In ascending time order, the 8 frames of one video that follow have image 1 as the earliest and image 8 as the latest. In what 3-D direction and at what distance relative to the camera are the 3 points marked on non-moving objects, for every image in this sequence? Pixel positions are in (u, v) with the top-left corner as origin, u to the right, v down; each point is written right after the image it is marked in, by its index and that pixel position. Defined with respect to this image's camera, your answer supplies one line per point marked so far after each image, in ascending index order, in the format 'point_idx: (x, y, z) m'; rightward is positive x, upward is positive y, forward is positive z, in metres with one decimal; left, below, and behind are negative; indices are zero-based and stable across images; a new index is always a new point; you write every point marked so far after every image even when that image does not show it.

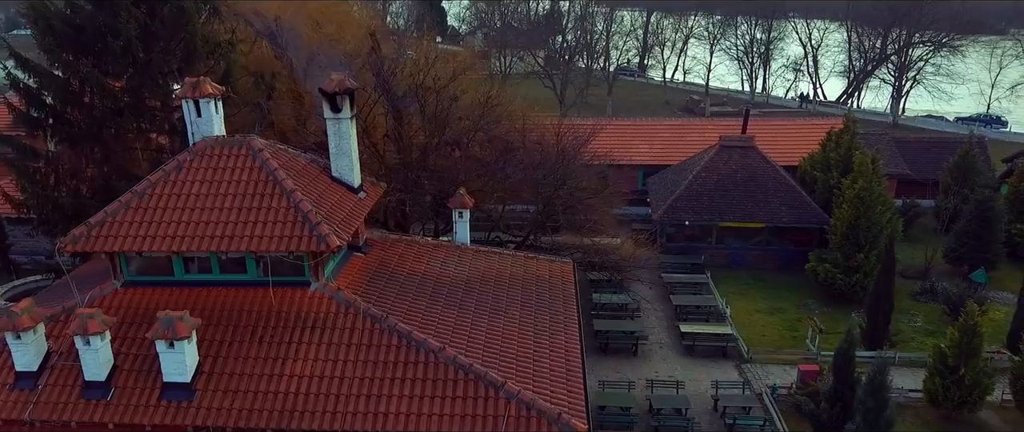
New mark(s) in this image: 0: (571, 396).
0: (+0.8, -2.6, +10.5) m
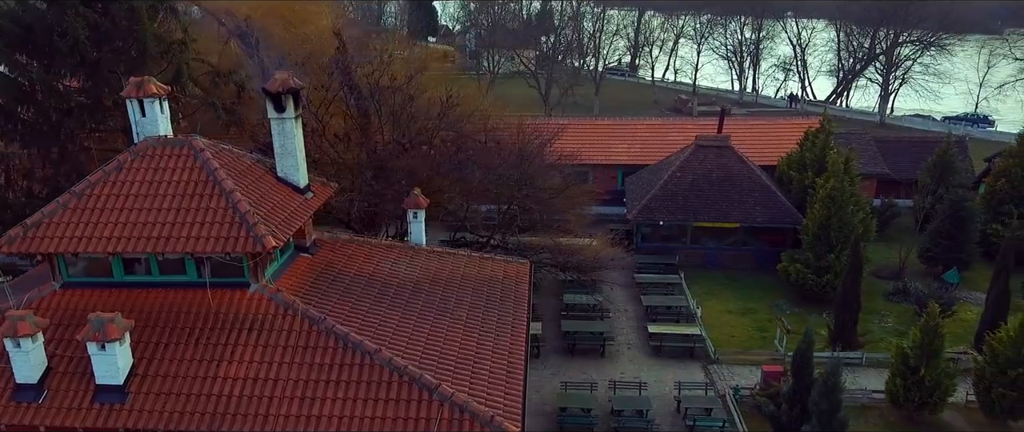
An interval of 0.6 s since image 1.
0: (-0.1, -2.6, +10.4) m
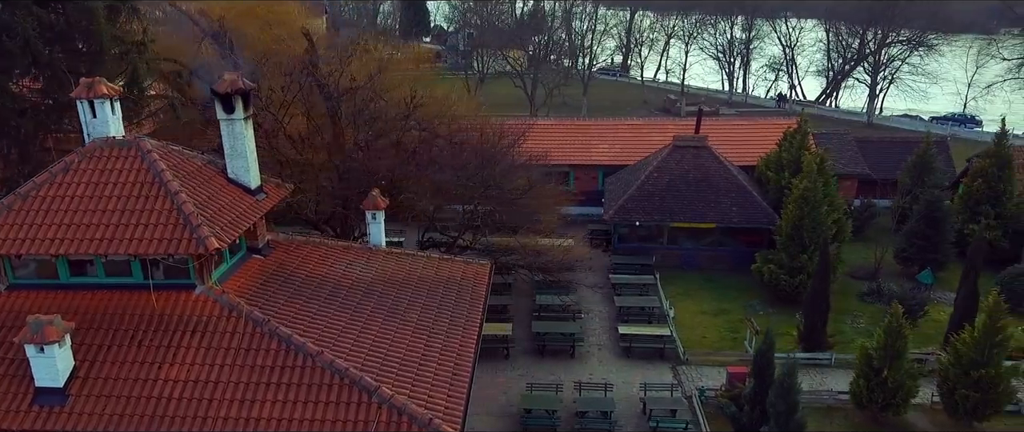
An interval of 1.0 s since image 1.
0: (-0.9, -2.6, +10.3) m
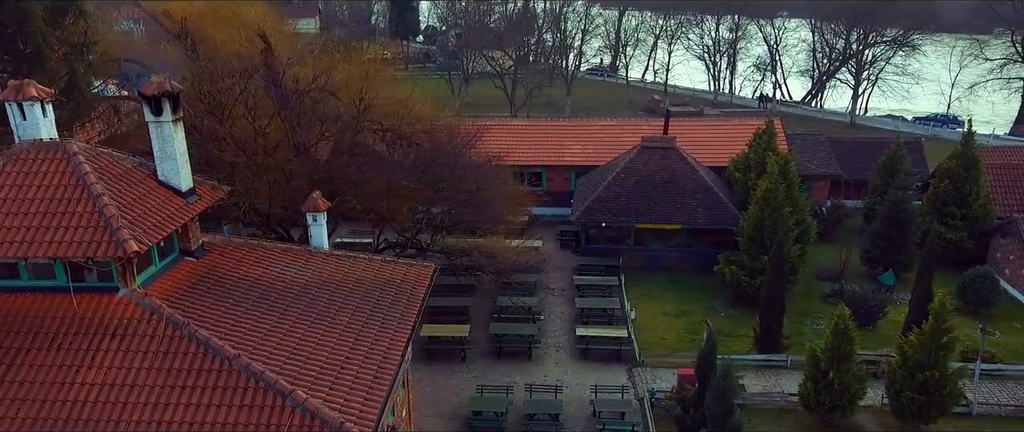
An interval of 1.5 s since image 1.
0: (-2.1, -2.7, +10.3) m
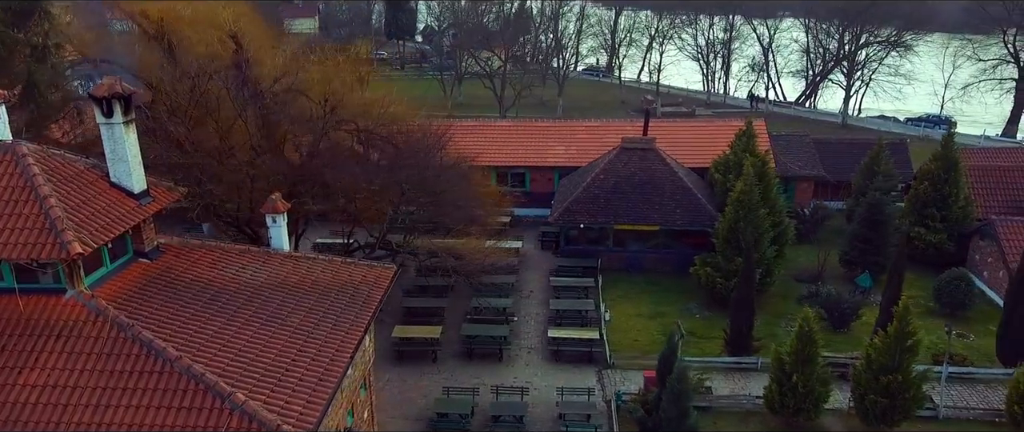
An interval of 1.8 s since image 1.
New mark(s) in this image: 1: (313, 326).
0: (-2.9, -2.7, +10.3) m
1: (-3.4, -1.9, +12.2) m
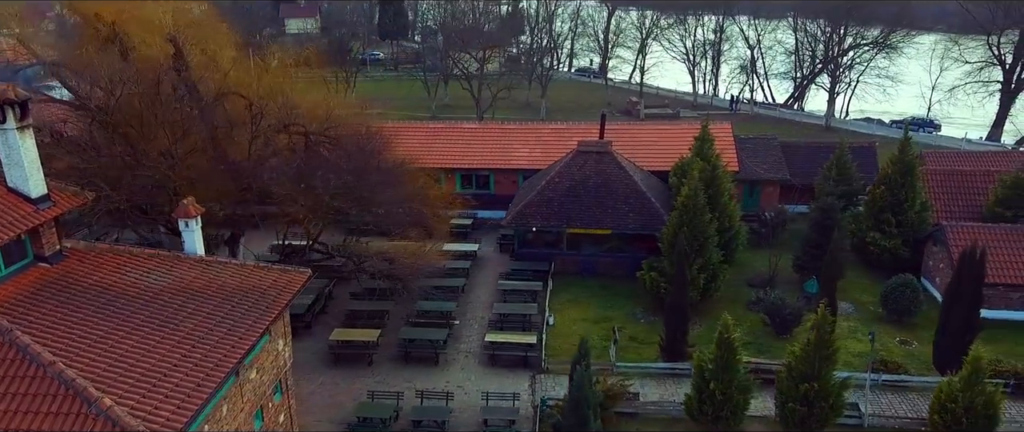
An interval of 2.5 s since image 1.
0: (-4.8, -2.8, +10.3) m
1: (-5.2, -2.0, +12.3) m
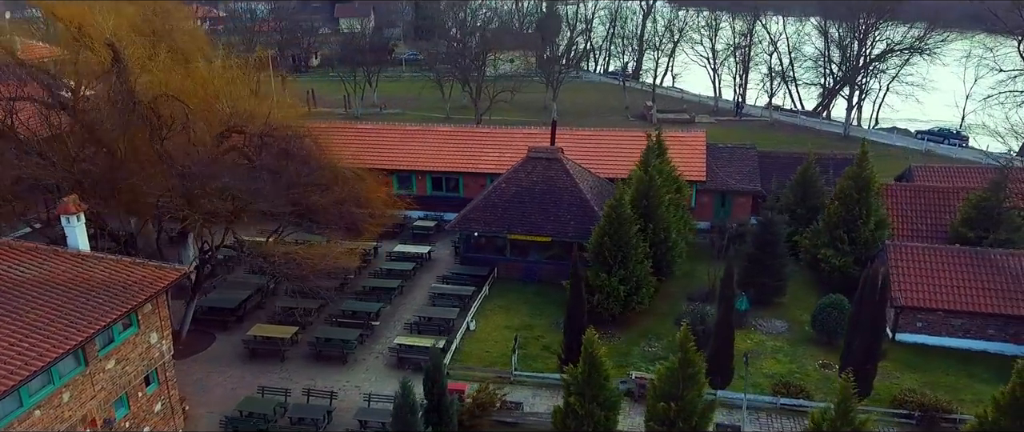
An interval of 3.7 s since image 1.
0: (-8.2, -2.8, +11.1) m
1: (-8.4, -1.9, +13.1) m
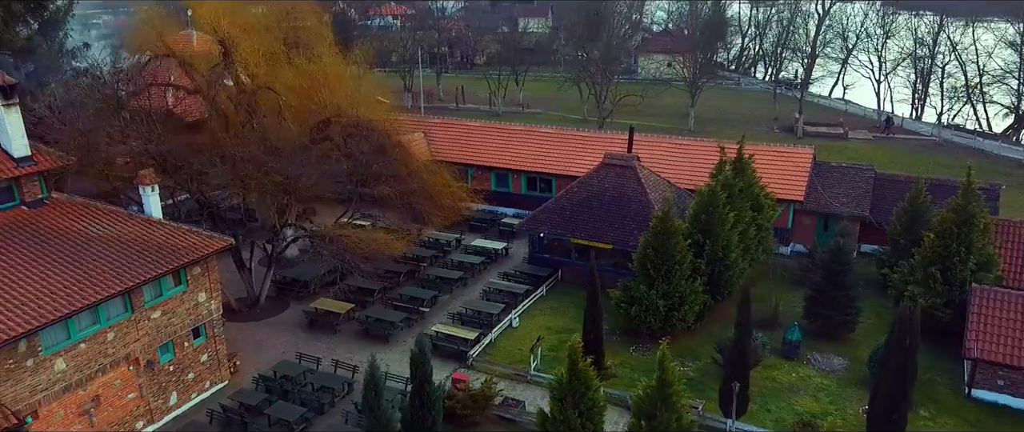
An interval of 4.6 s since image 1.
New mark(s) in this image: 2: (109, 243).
0: (-9.3, -2.1, +13.7) m
1: (-8.9, -1.2, +15.6) m
2: (-9.3, -0.6, +16.7) m
